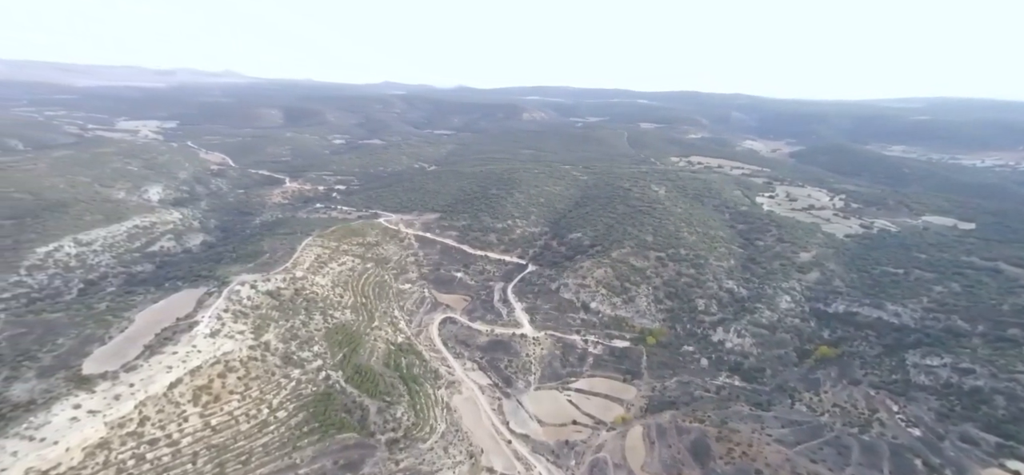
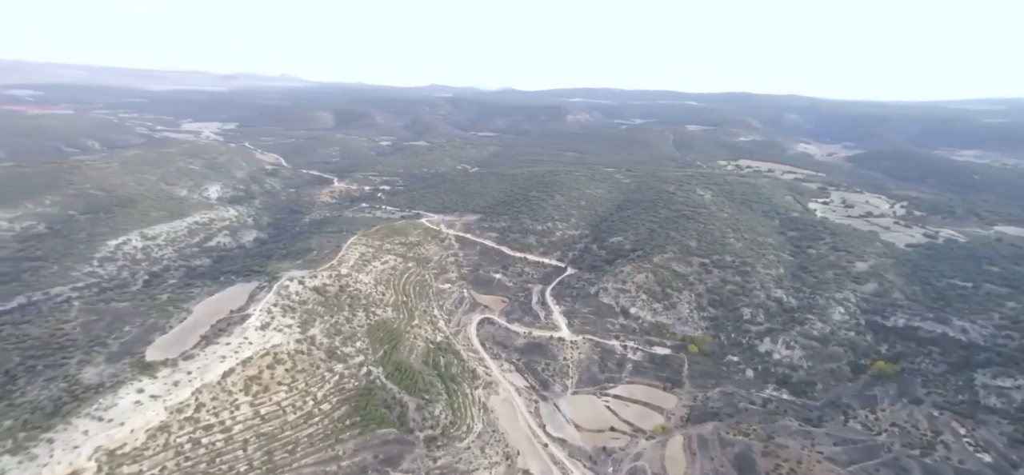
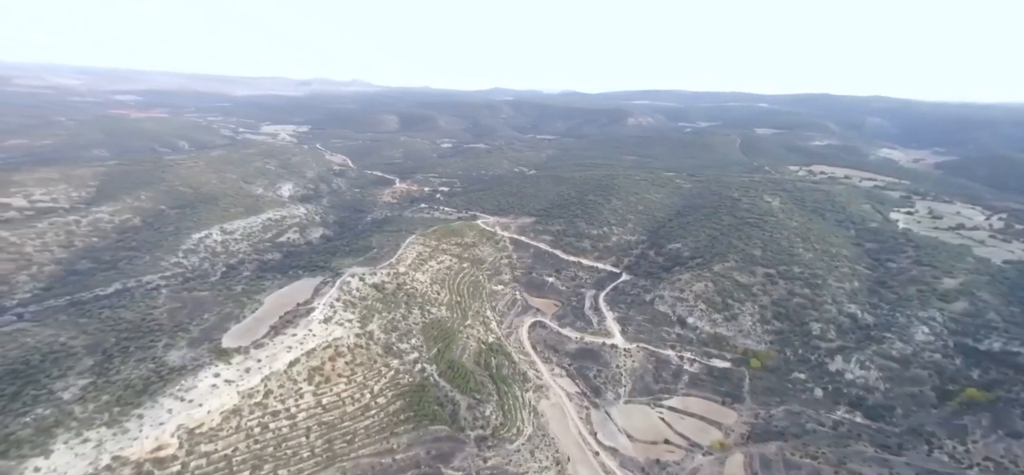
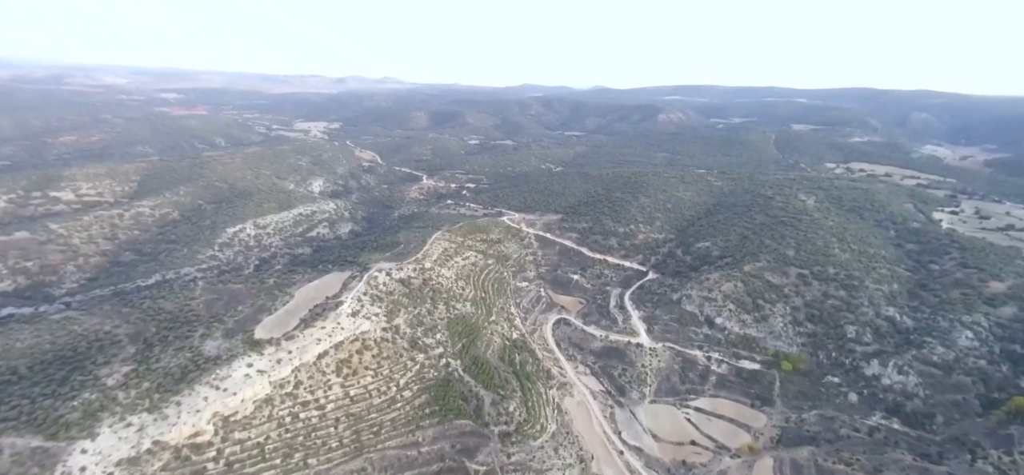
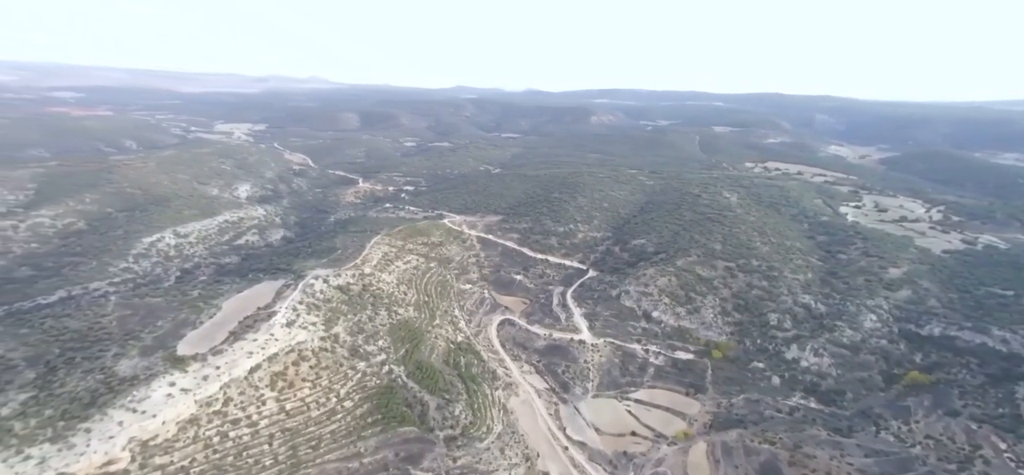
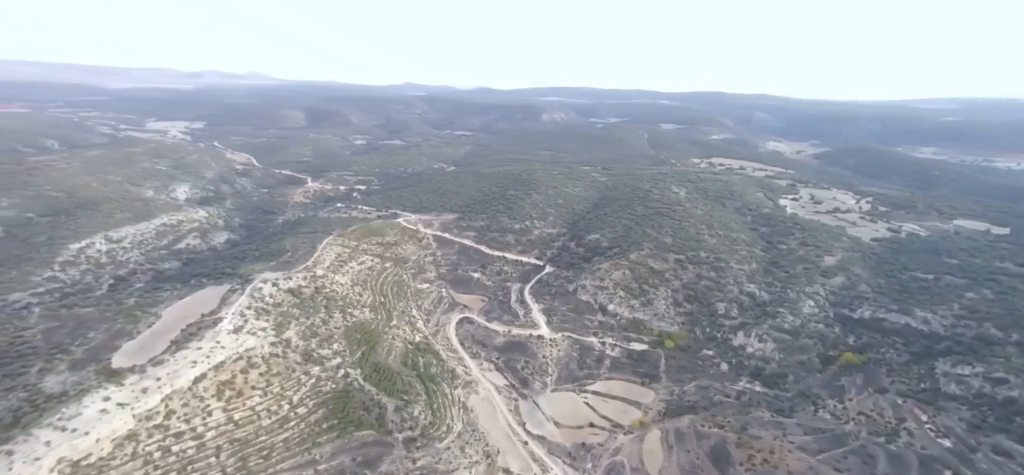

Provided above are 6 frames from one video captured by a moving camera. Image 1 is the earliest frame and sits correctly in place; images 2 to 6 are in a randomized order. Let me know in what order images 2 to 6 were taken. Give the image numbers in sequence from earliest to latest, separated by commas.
6, 2, 5, 3, 4
